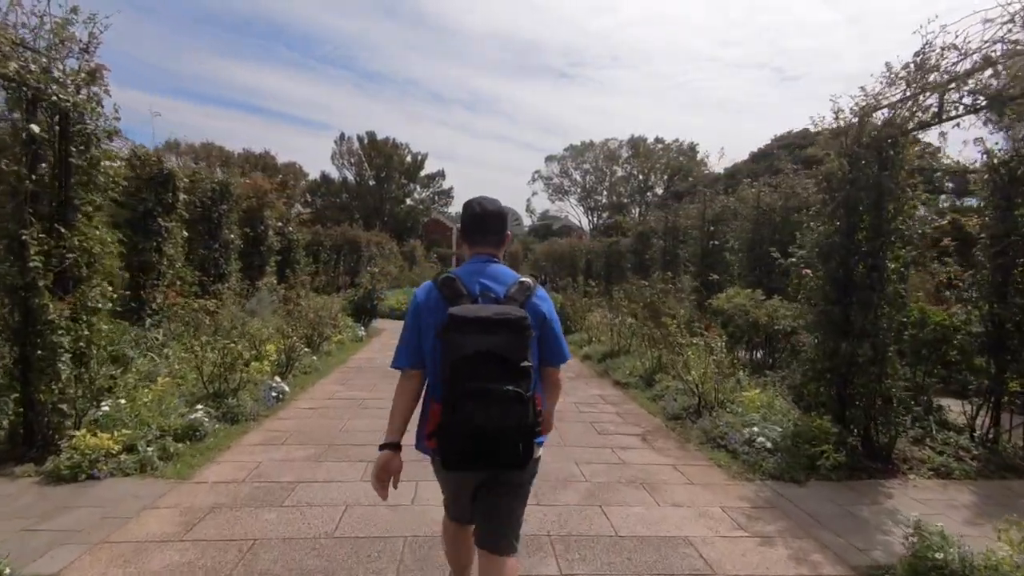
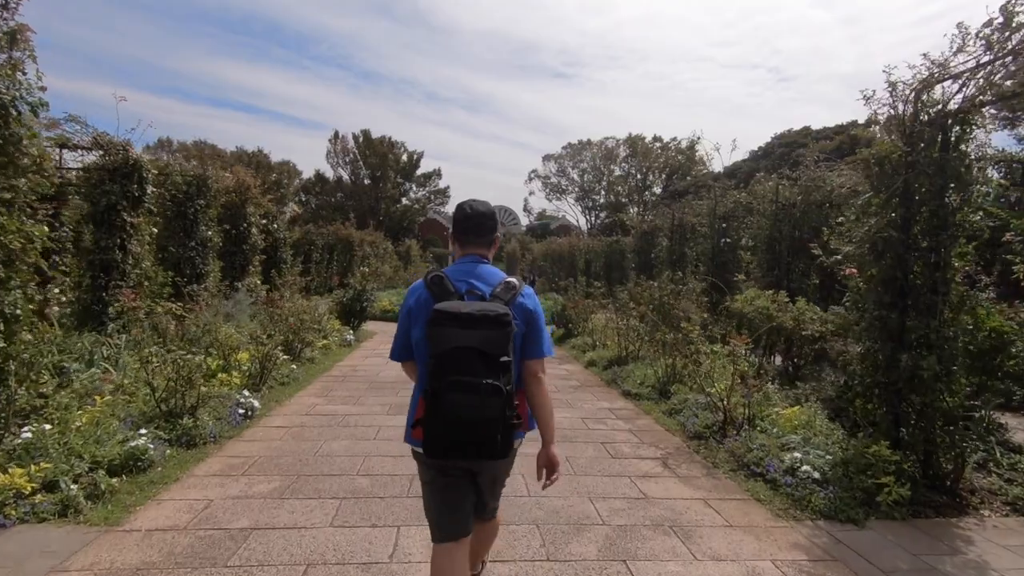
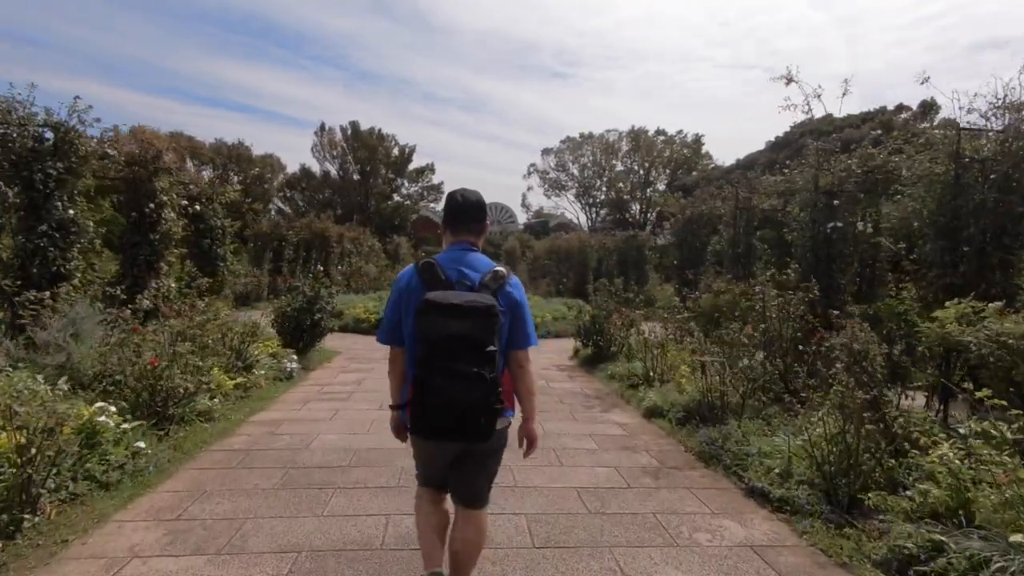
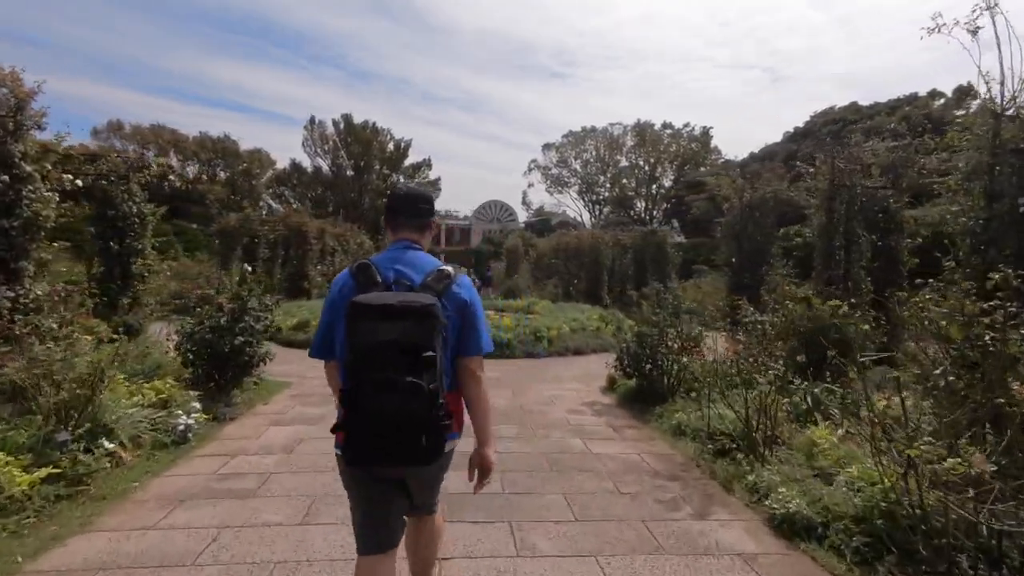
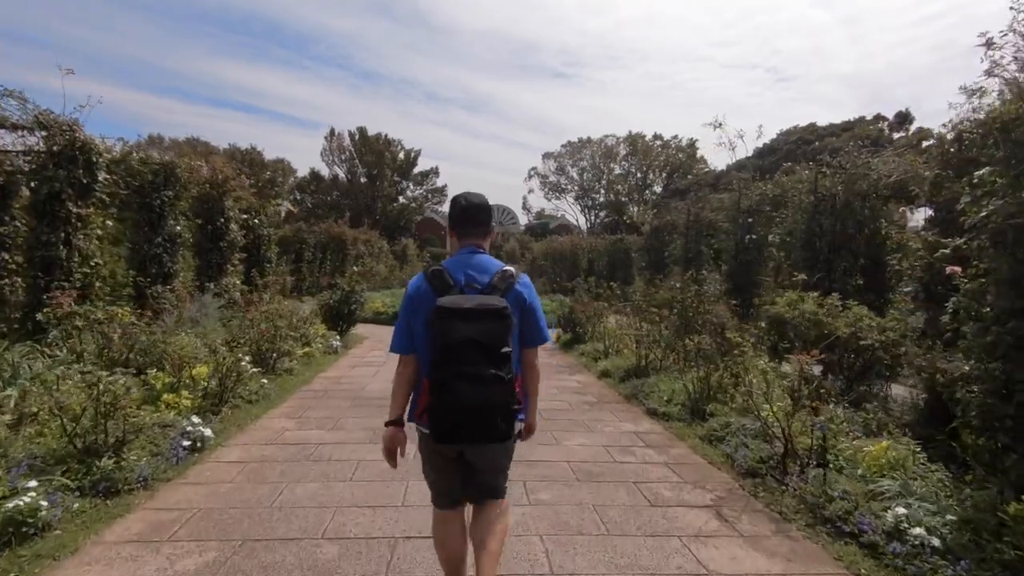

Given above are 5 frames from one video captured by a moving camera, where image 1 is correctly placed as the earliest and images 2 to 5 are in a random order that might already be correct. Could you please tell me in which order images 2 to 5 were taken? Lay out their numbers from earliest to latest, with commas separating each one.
2, 5, 3, 4
